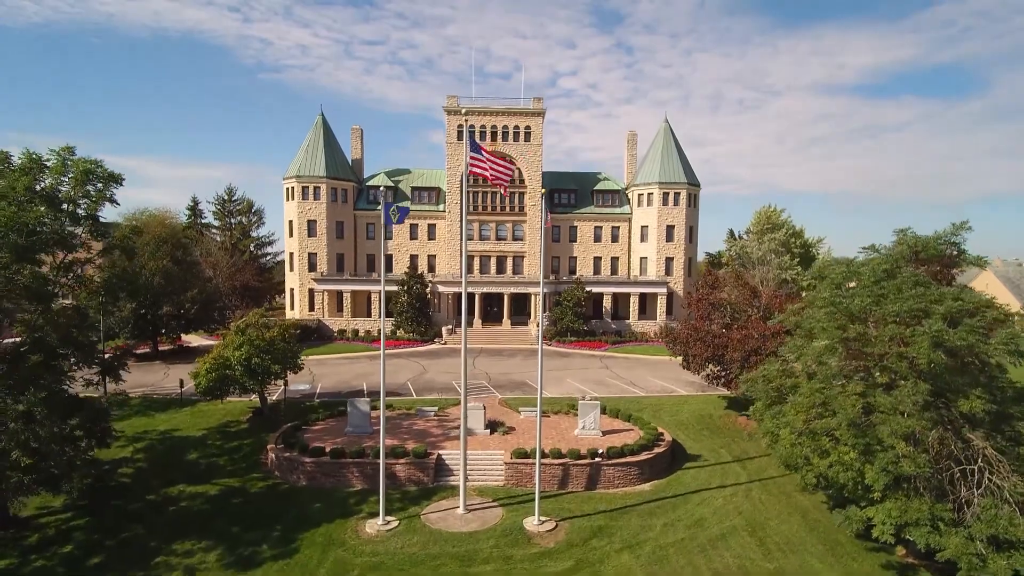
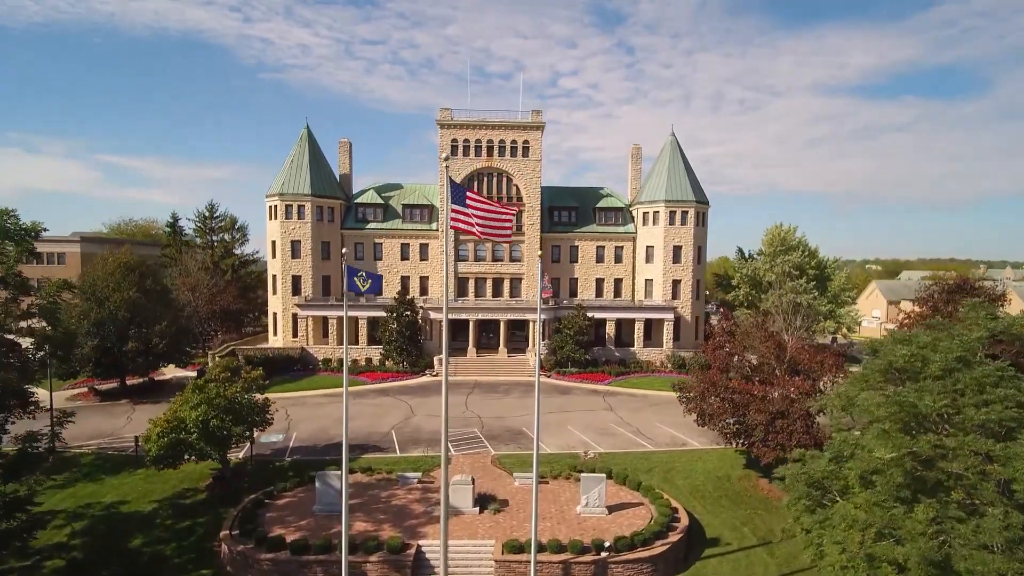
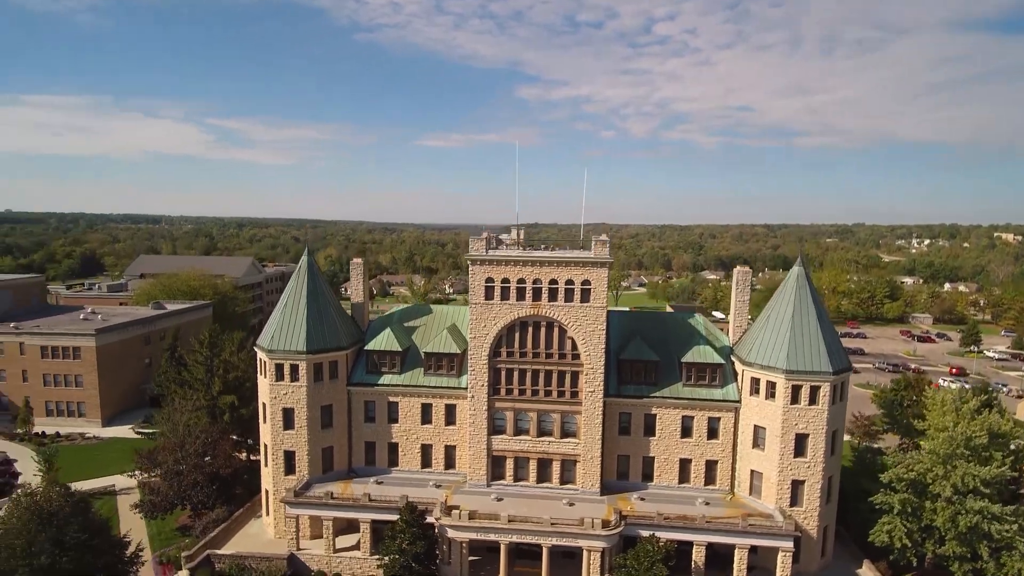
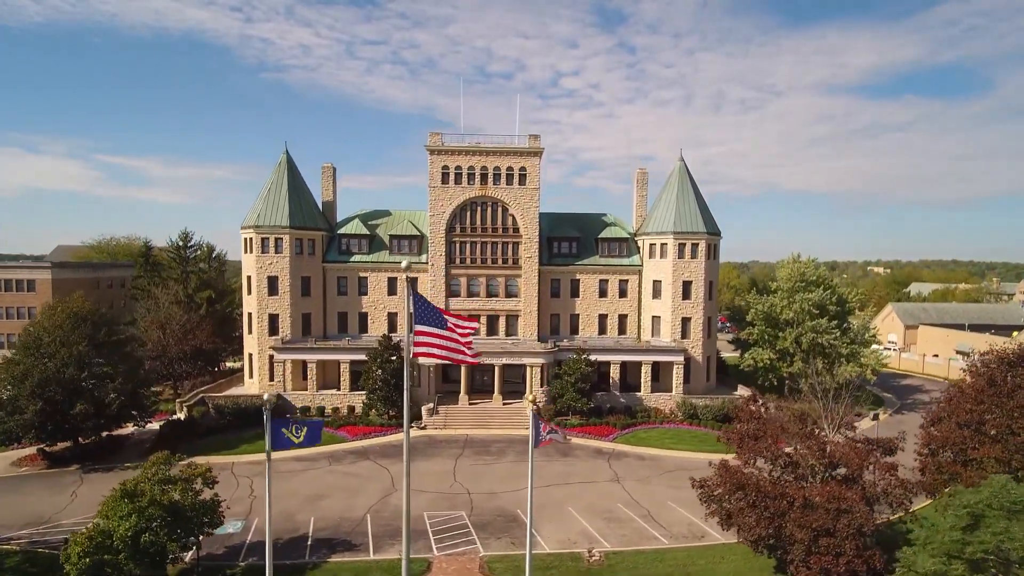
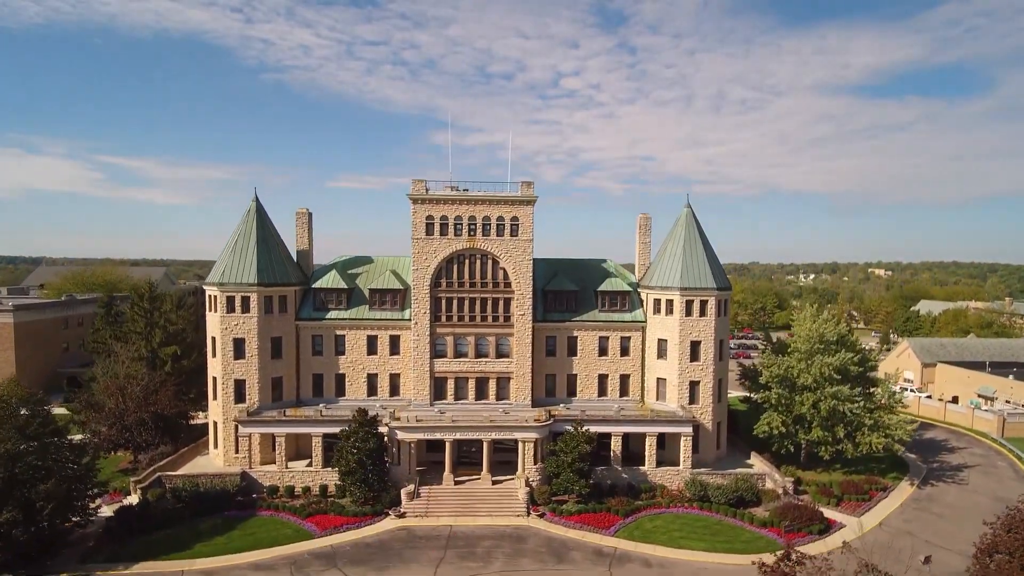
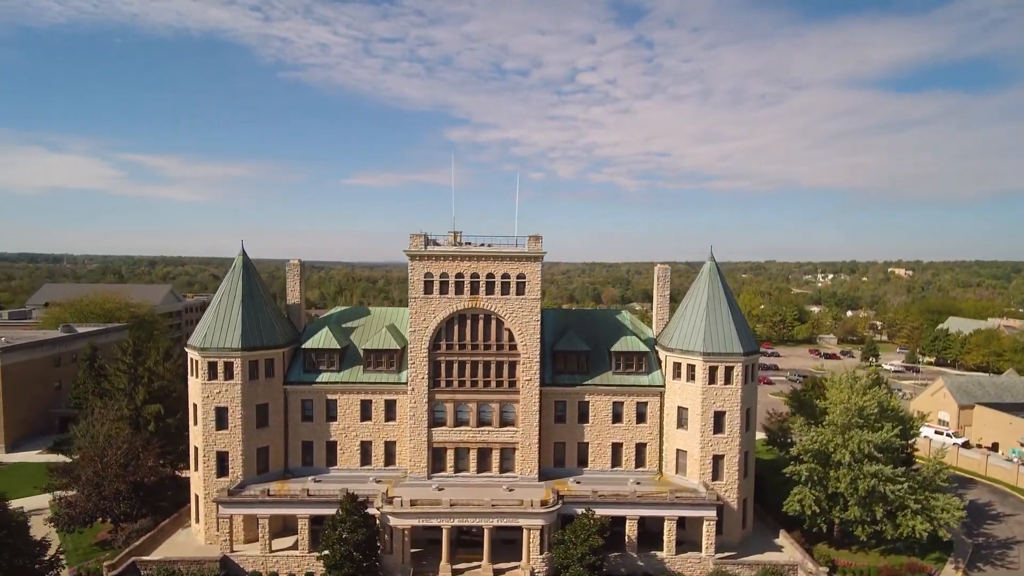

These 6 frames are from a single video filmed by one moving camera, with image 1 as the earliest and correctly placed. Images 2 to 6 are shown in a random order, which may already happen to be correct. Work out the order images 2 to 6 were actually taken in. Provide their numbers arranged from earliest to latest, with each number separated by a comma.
2, 4, 5, 6, 3
